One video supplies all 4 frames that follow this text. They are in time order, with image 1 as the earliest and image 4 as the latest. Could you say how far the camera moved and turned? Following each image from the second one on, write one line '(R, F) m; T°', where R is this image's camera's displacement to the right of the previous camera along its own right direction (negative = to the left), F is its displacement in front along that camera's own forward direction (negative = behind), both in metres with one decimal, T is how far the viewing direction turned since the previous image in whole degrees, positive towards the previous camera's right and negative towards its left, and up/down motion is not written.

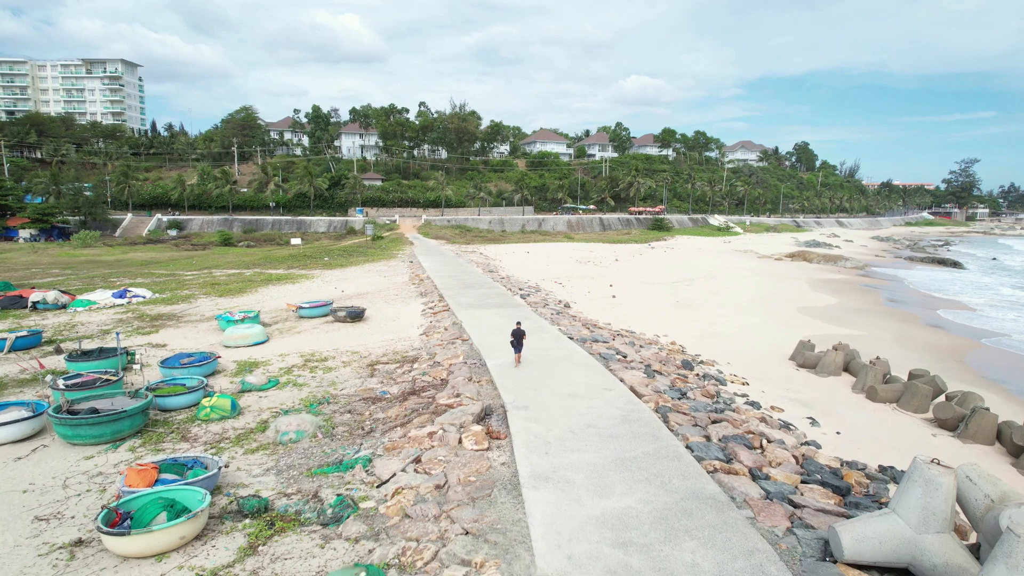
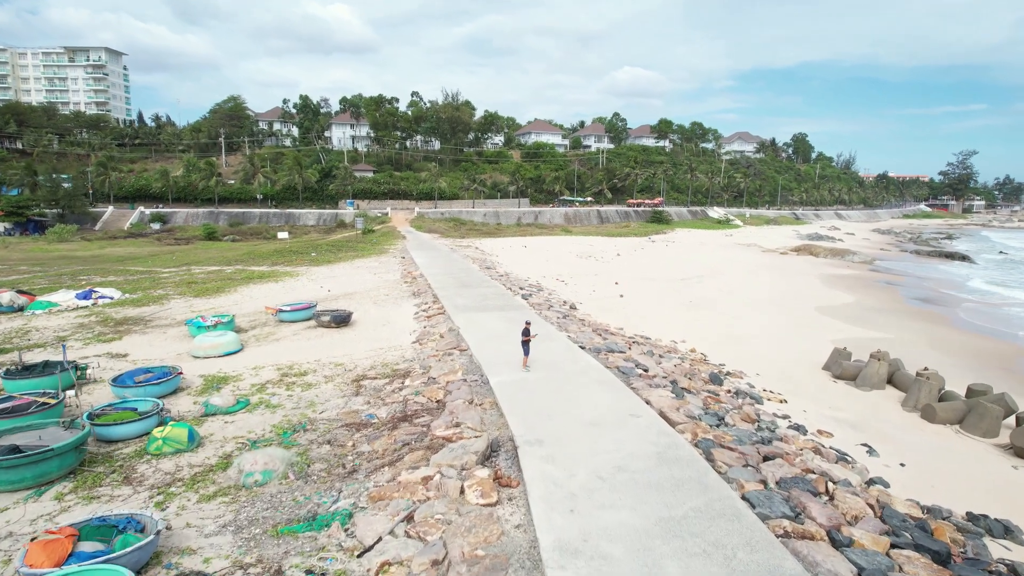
(-0.2, +1.2) m; +1°
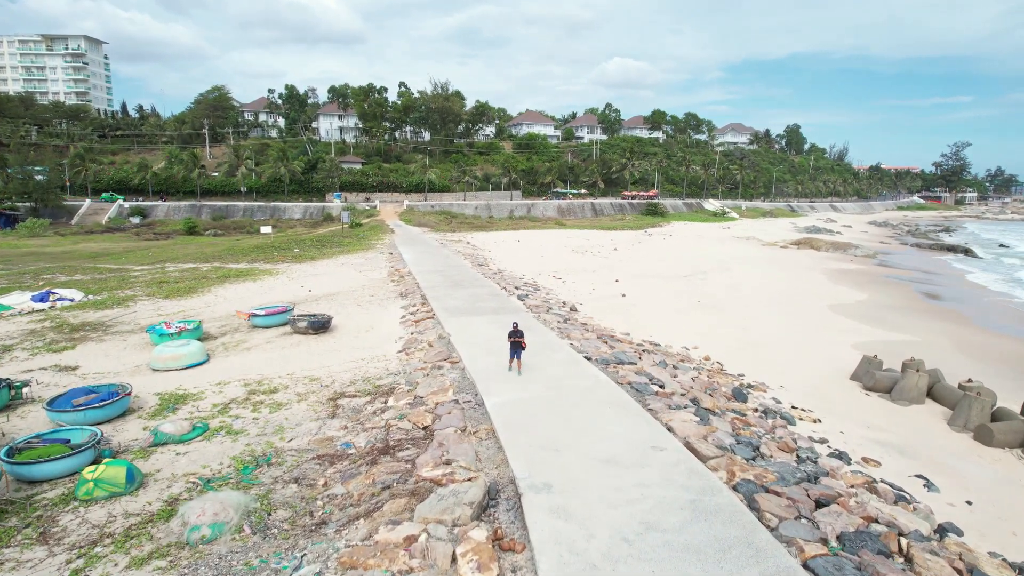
(-0.1, +1.0) m; +1°
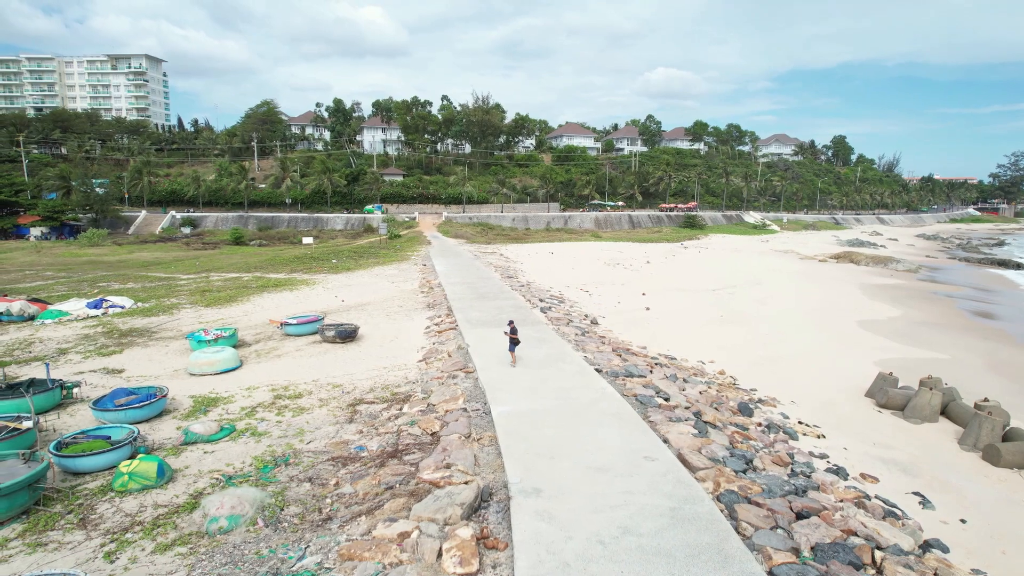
(+0.4, -0.3) m; -4°
